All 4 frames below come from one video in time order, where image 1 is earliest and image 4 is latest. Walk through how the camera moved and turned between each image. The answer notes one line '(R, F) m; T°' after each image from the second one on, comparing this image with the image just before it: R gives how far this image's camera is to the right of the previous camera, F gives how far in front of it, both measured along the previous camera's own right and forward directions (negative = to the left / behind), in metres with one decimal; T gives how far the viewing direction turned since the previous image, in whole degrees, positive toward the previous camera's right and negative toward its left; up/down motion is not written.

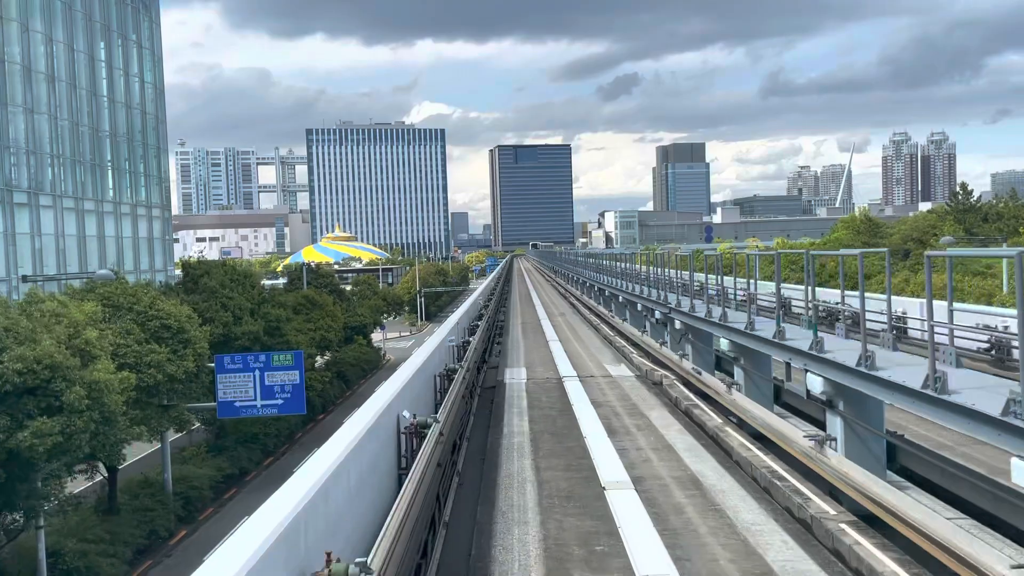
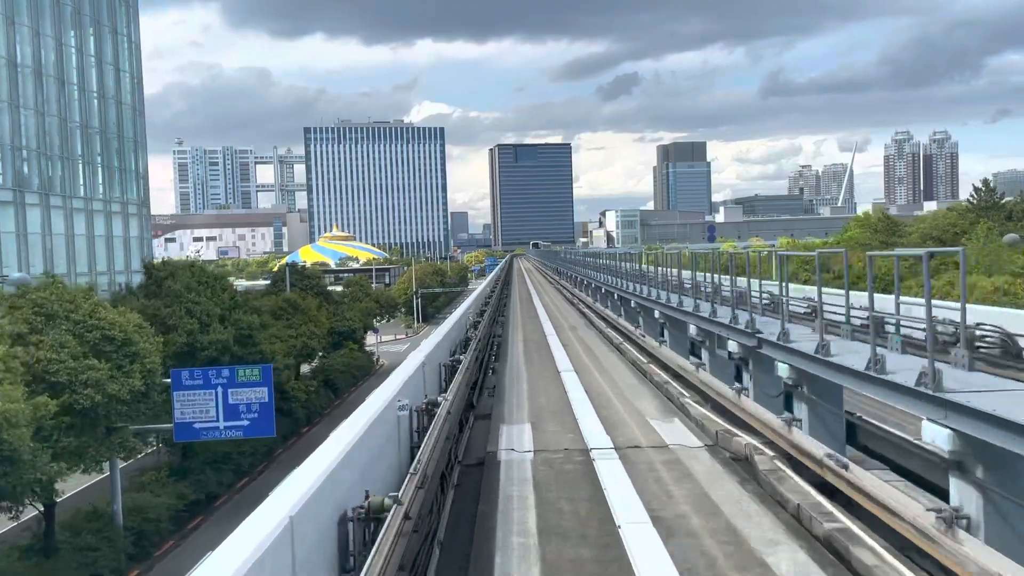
(0.0, +0.5) m; 0°
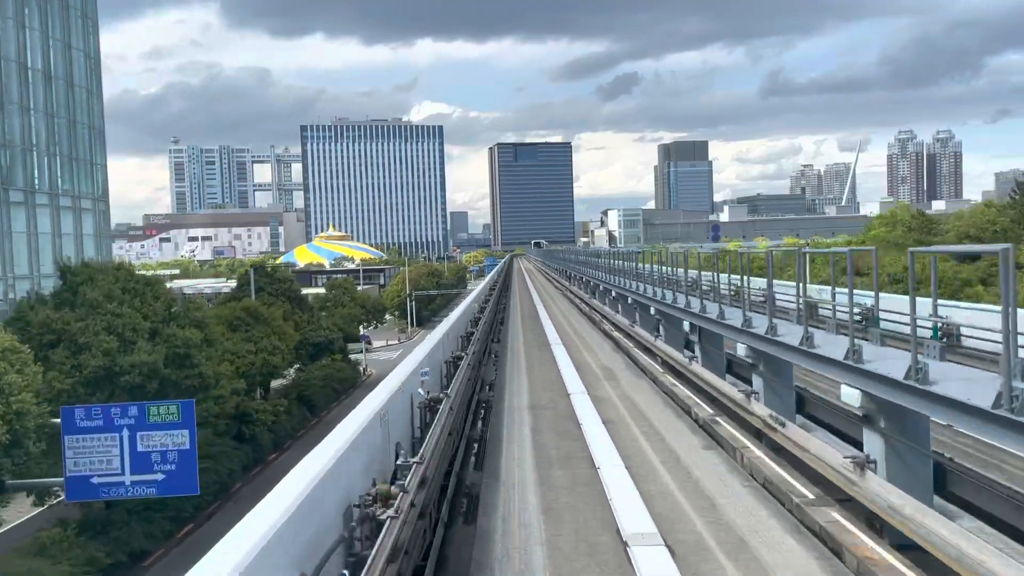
(0.0, +0.8) m; 0°
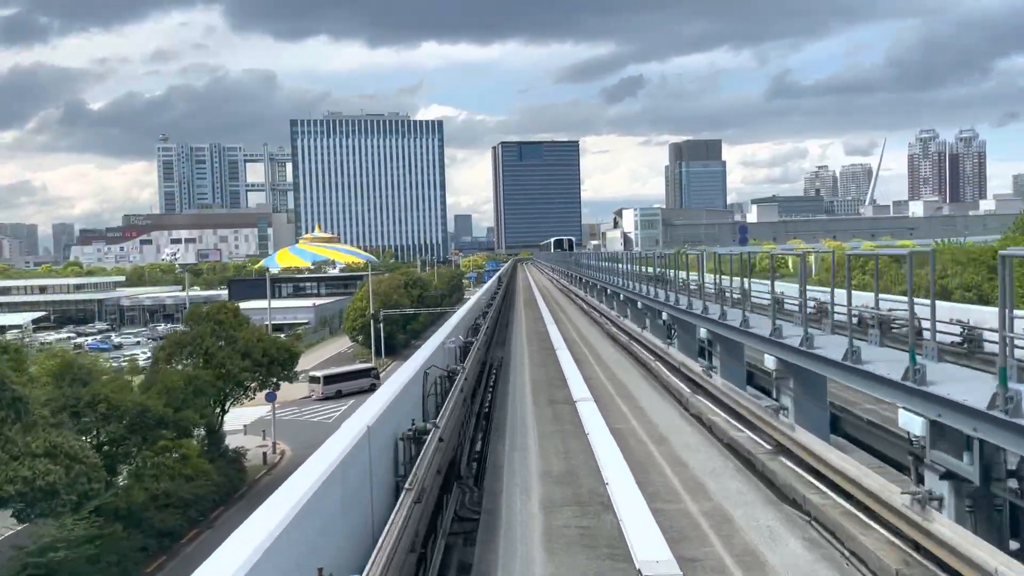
(0.0, +3.4) m; 0°
